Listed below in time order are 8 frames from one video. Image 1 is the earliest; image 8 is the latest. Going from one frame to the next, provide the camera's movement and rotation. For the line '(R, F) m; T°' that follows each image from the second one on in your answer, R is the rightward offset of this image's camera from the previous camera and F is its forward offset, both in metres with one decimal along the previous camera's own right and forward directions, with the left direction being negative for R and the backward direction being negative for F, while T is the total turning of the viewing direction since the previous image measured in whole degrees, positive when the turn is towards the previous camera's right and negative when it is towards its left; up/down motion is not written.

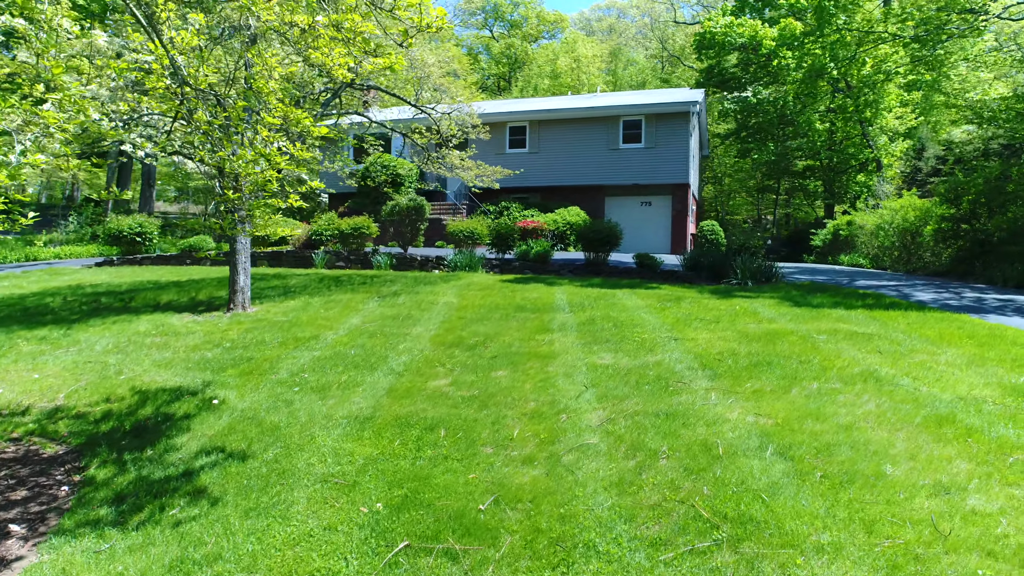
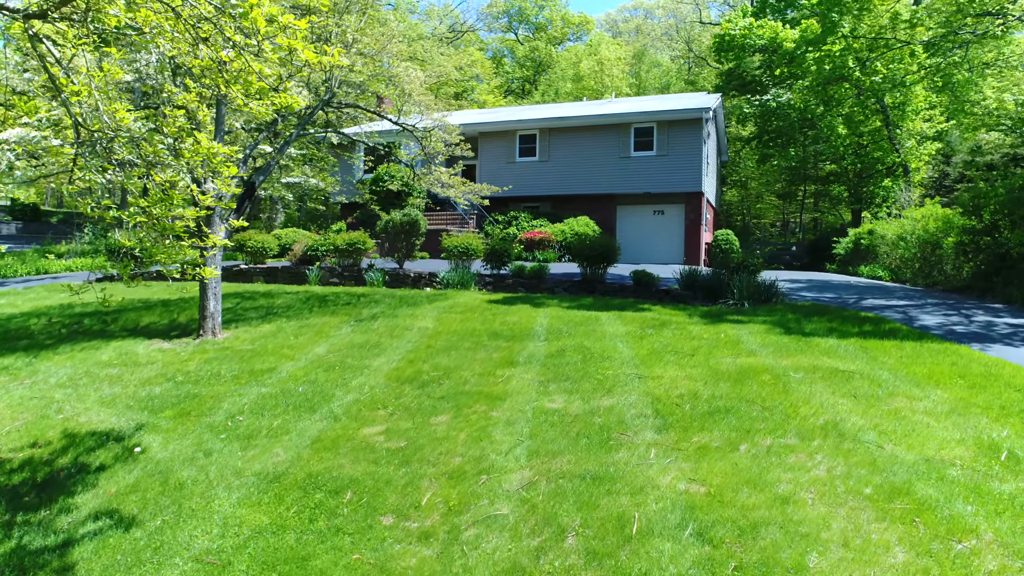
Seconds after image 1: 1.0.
(+0.6, +0.3) m; -3°
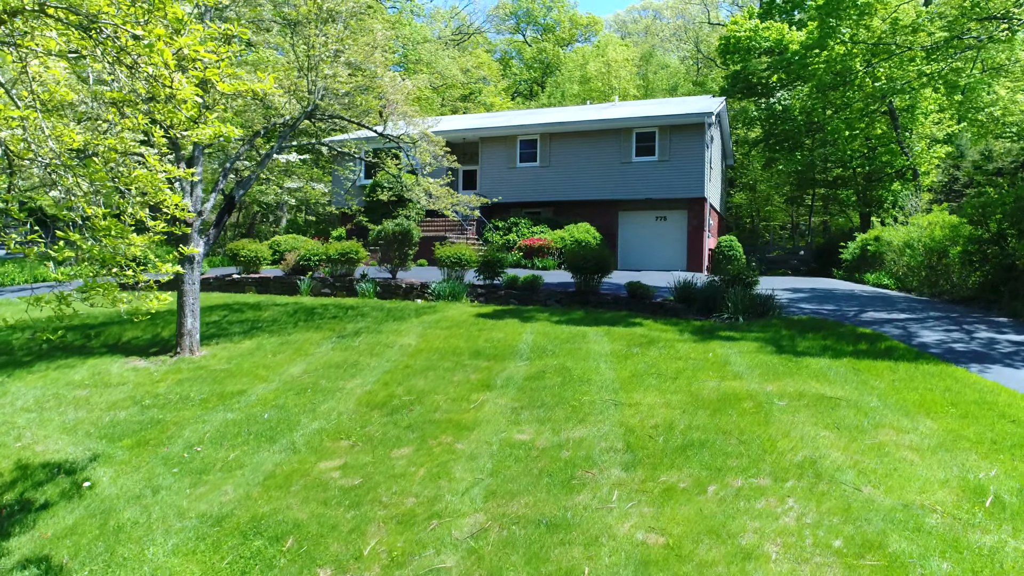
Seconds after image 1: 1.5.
(+0.3, +0.2) m; -1°
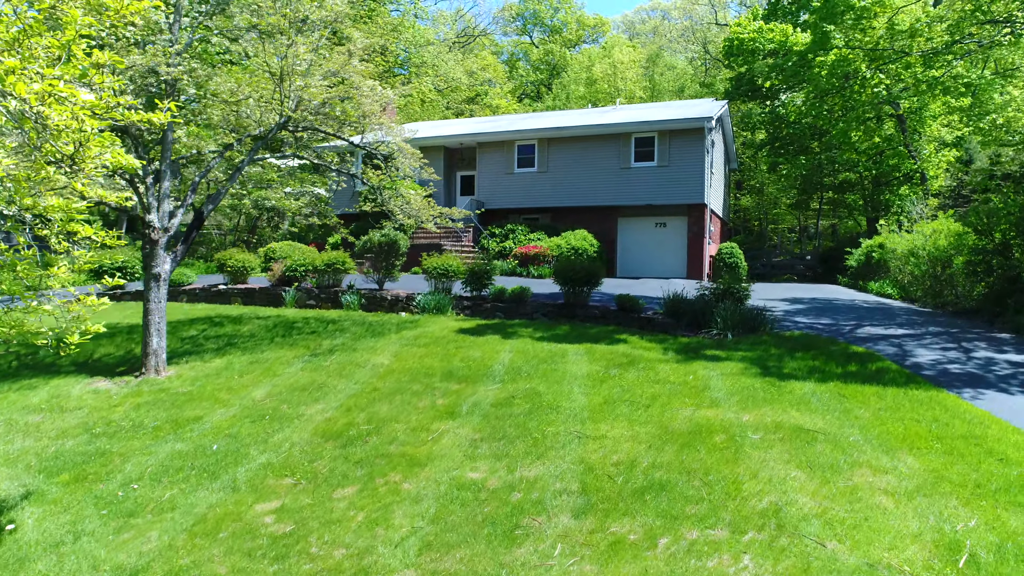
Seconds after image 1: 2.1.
(+0.4, +0.3) m; -1°
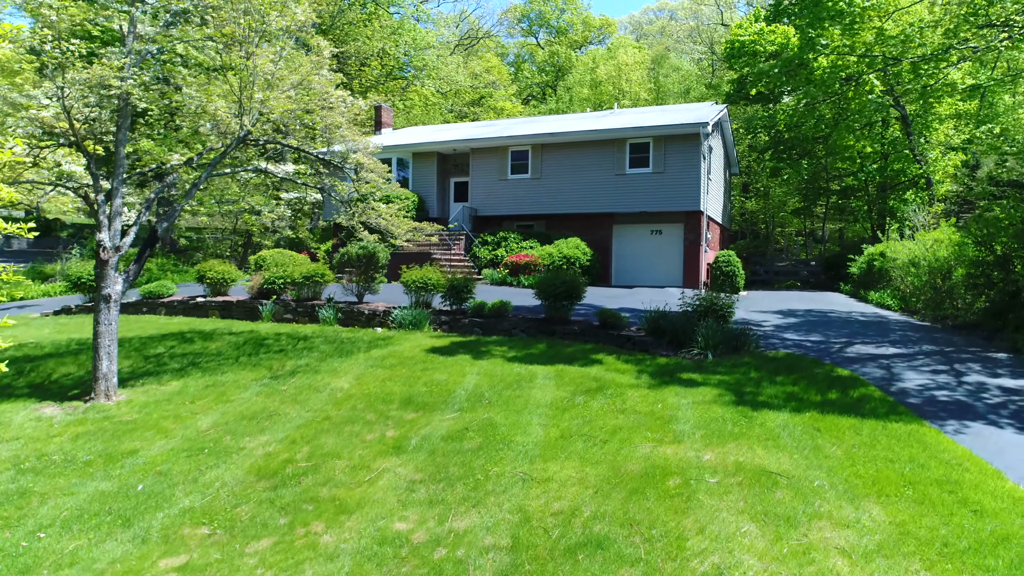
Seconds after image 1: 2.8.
(+0.5, +0.3) m; -1°
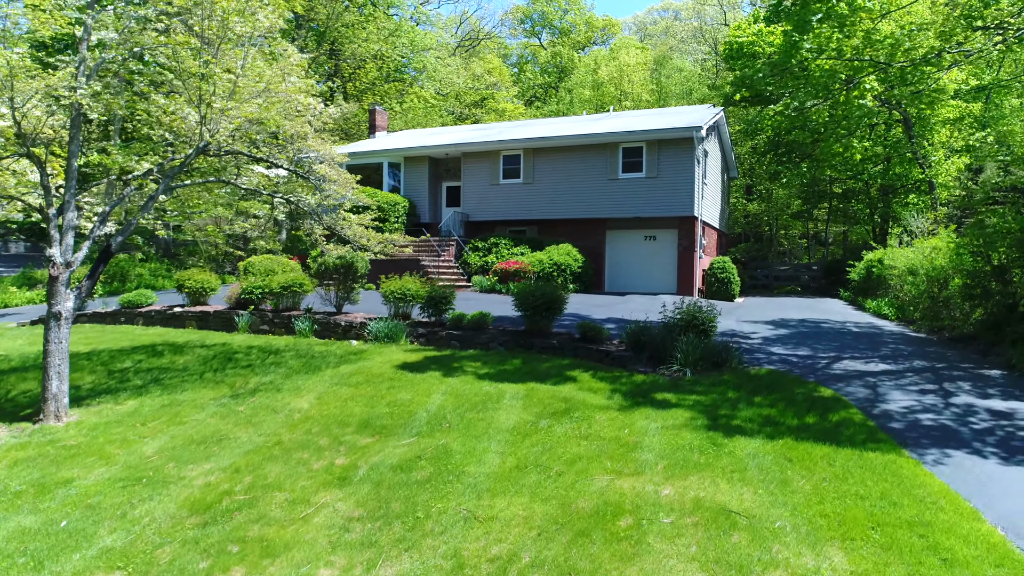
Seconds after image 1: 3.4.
(+0.4, +0.3) m; -1°
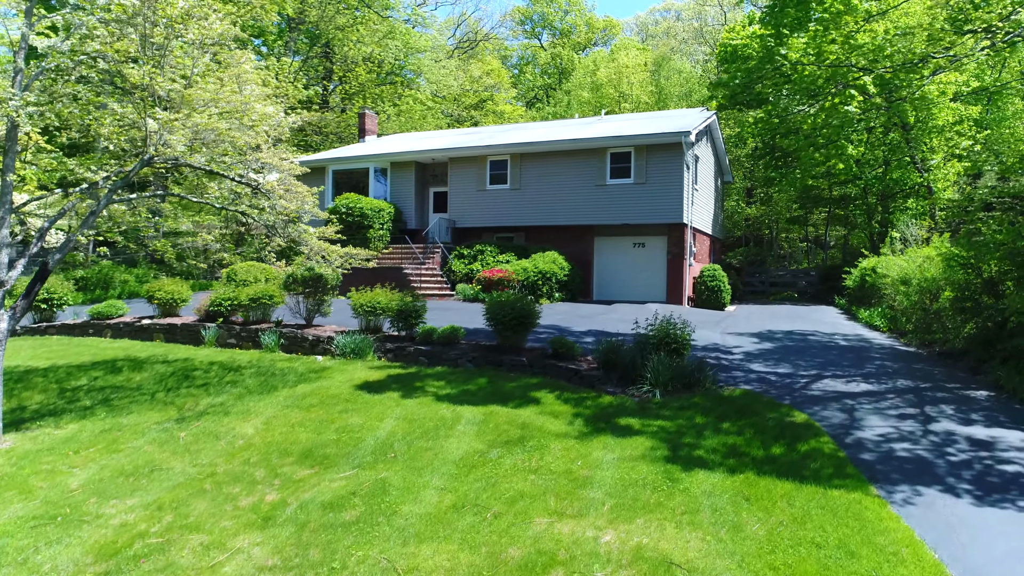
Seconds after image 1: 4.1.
(+0.5, +0.4) m; -1°
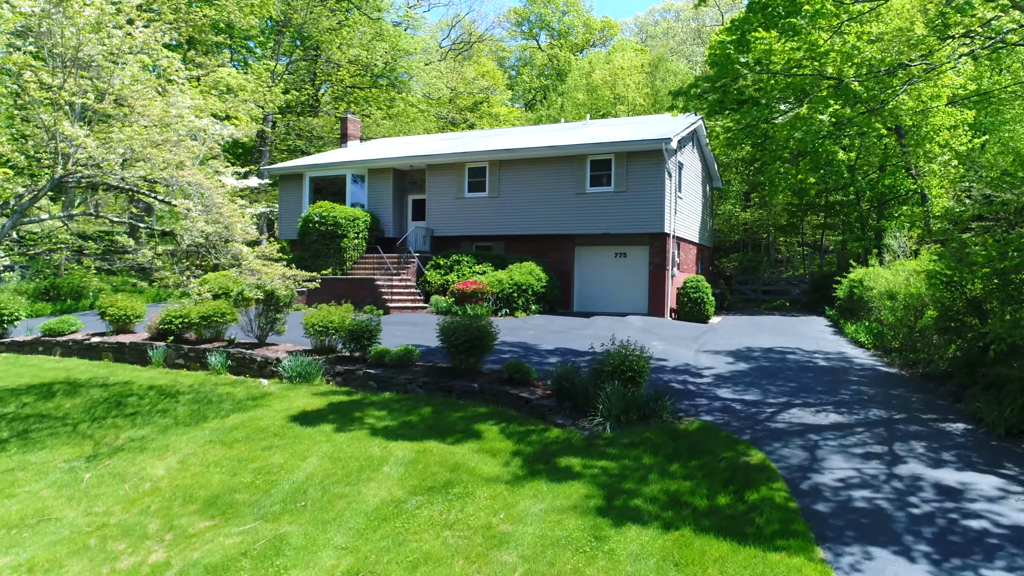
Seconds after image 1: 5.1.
(+0.7, +0.5) m; 0°
